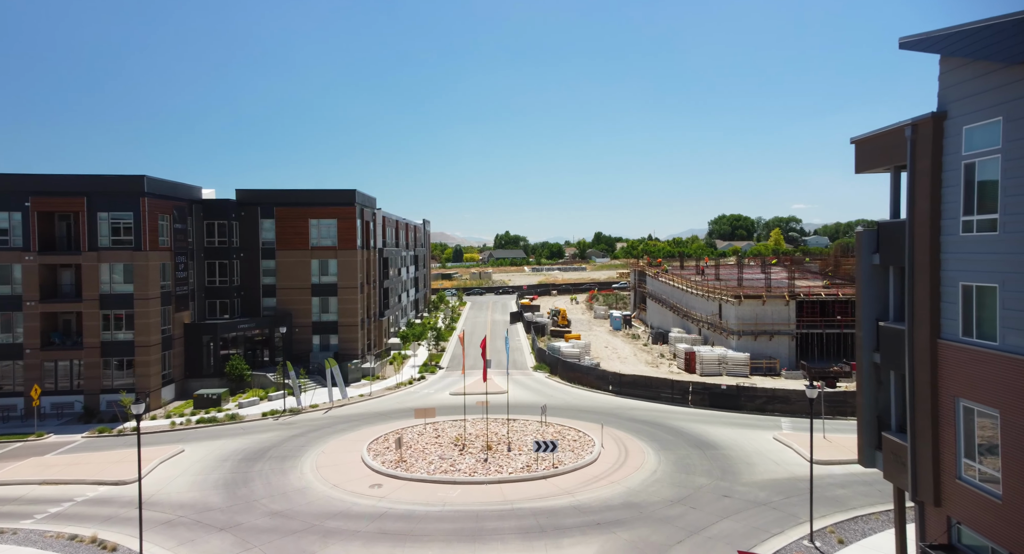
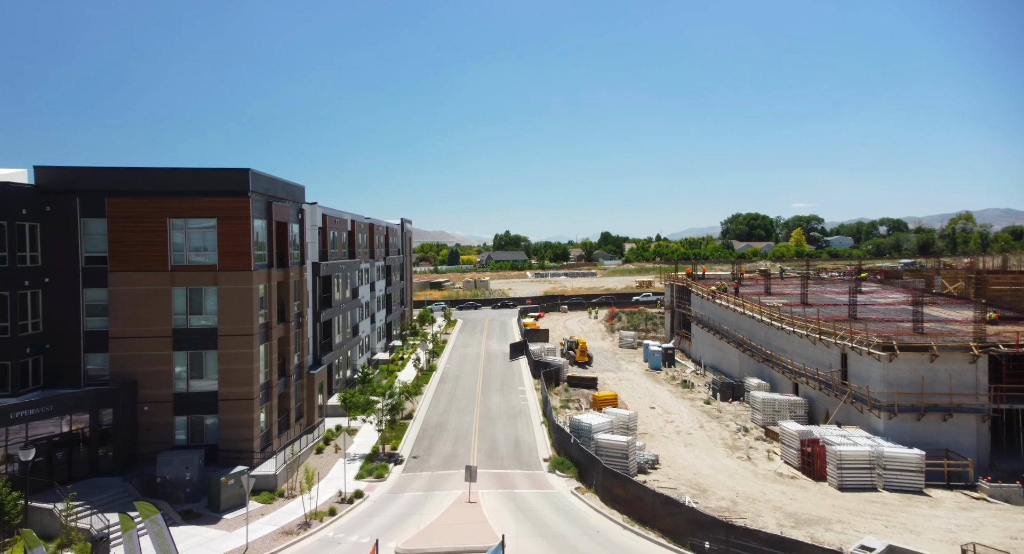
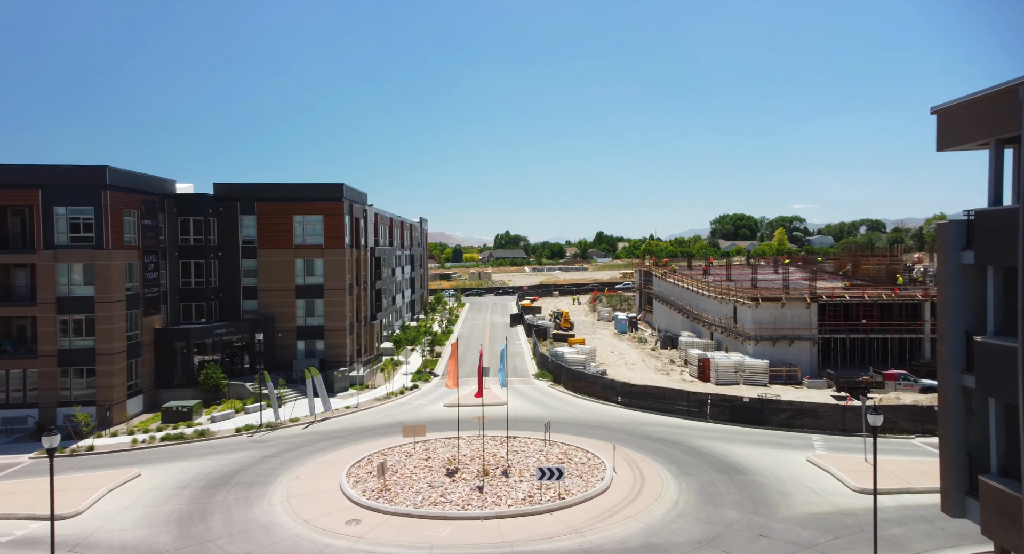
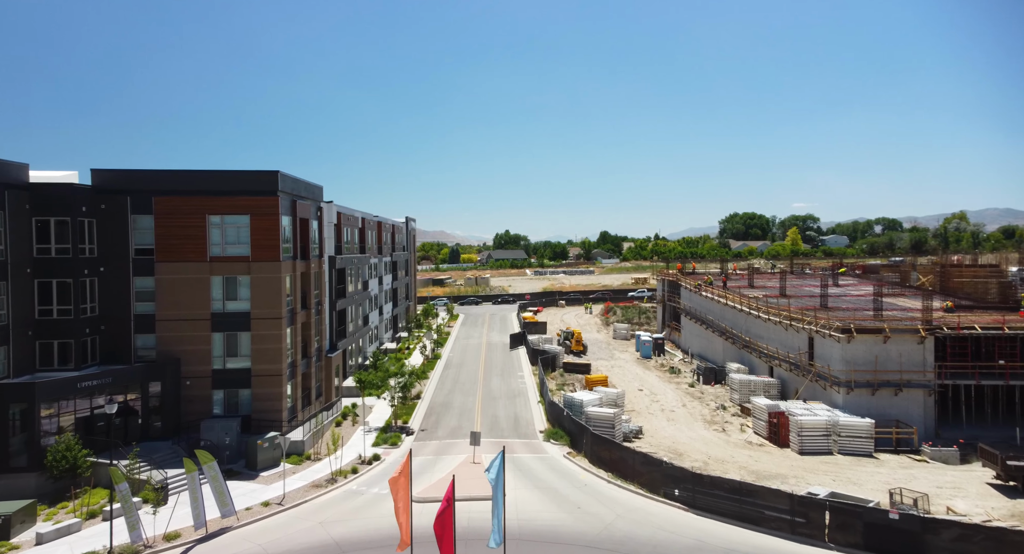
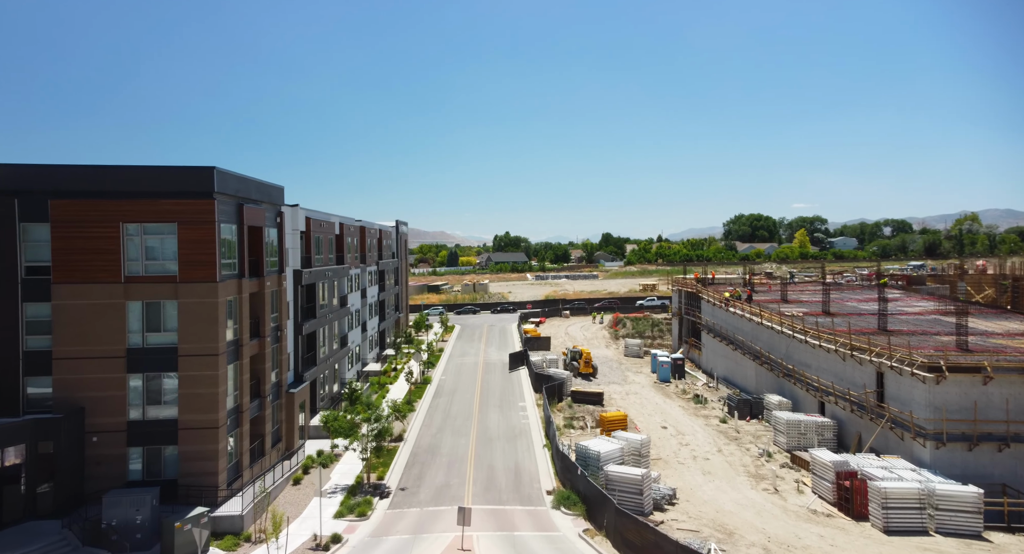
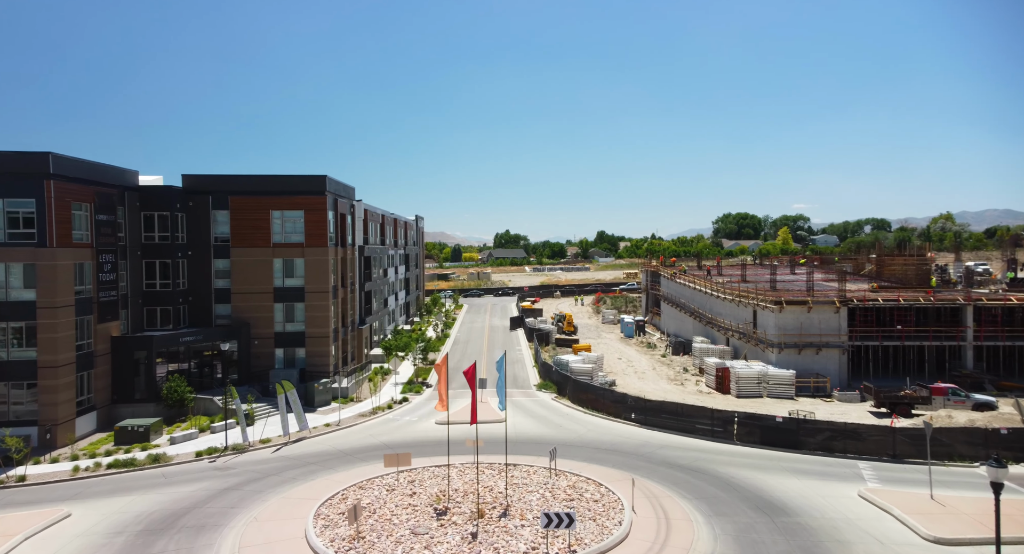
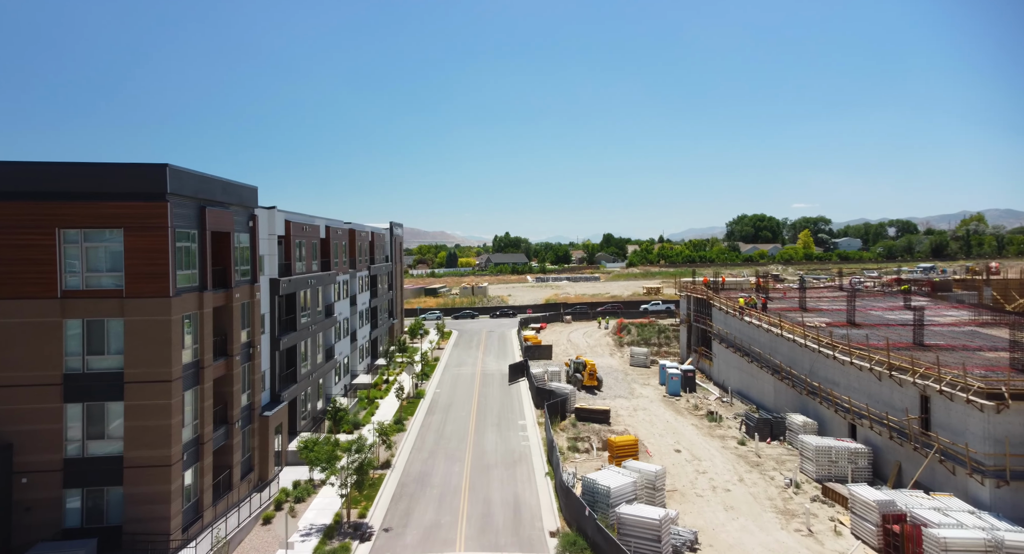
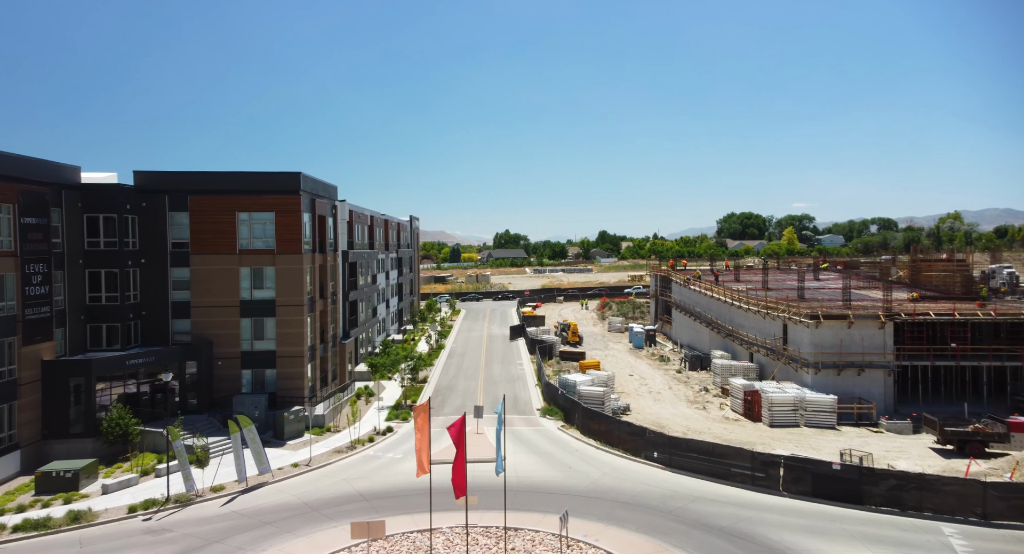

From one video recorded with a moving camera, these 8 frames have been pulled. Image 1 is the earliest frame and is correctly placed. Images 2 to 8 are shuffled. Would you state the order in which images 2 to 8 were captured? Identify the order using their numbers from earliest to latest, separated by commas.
3, 6, 8, 4, 2, 5, 7
